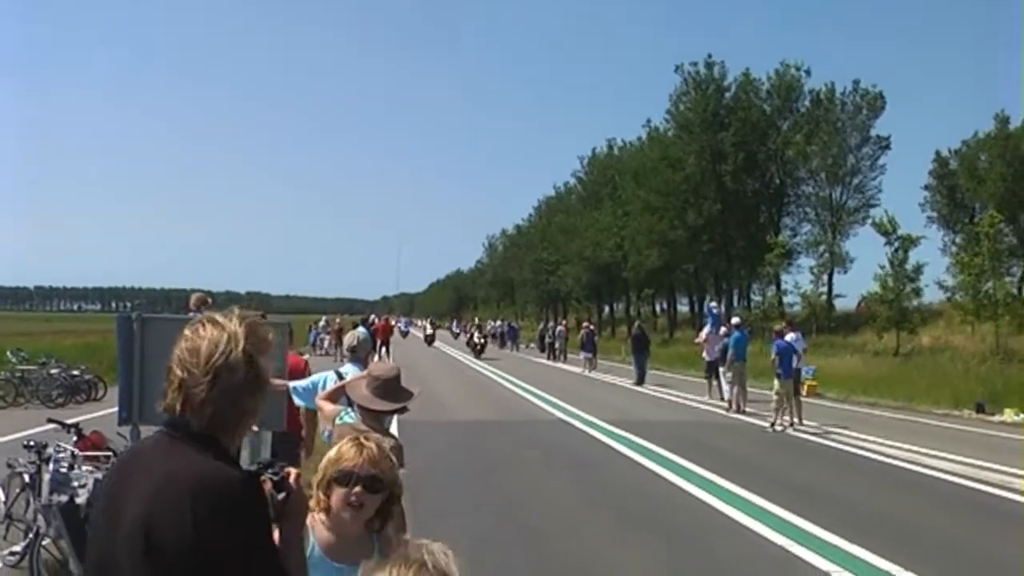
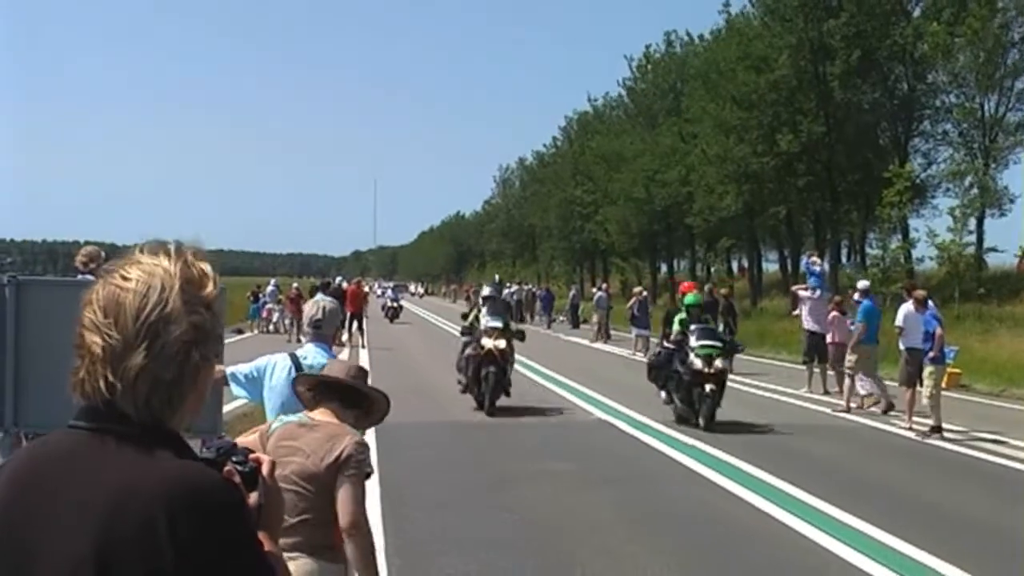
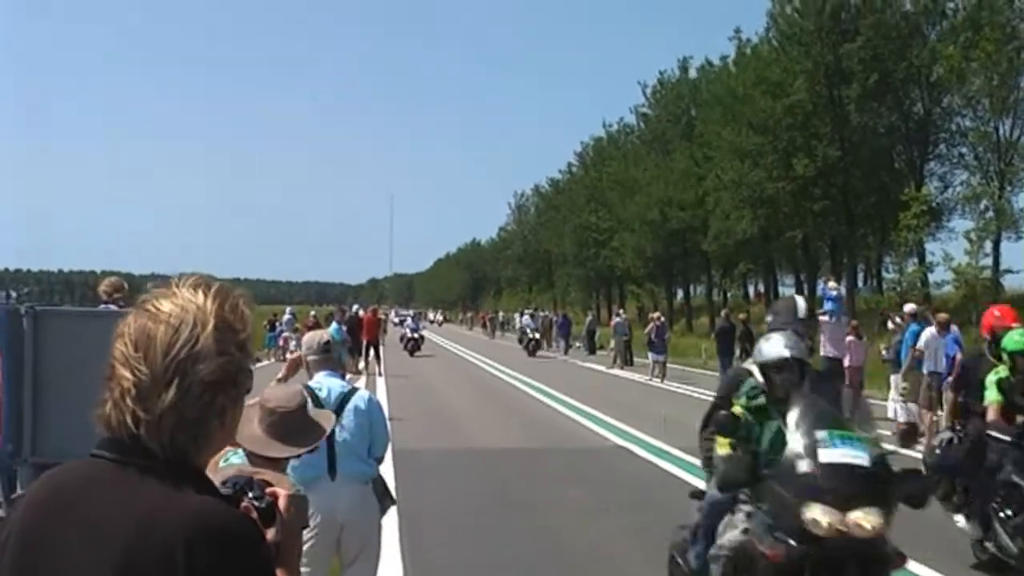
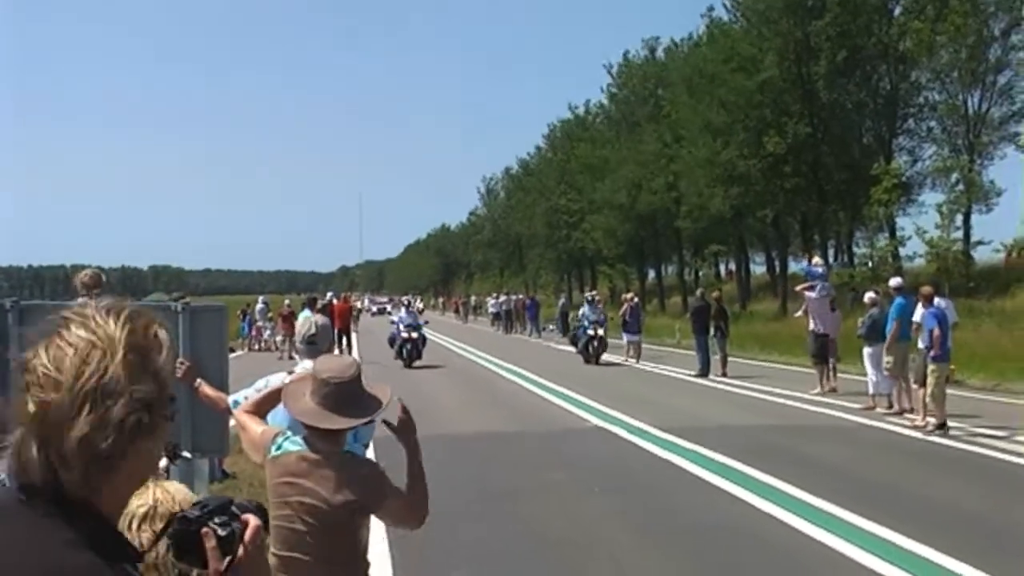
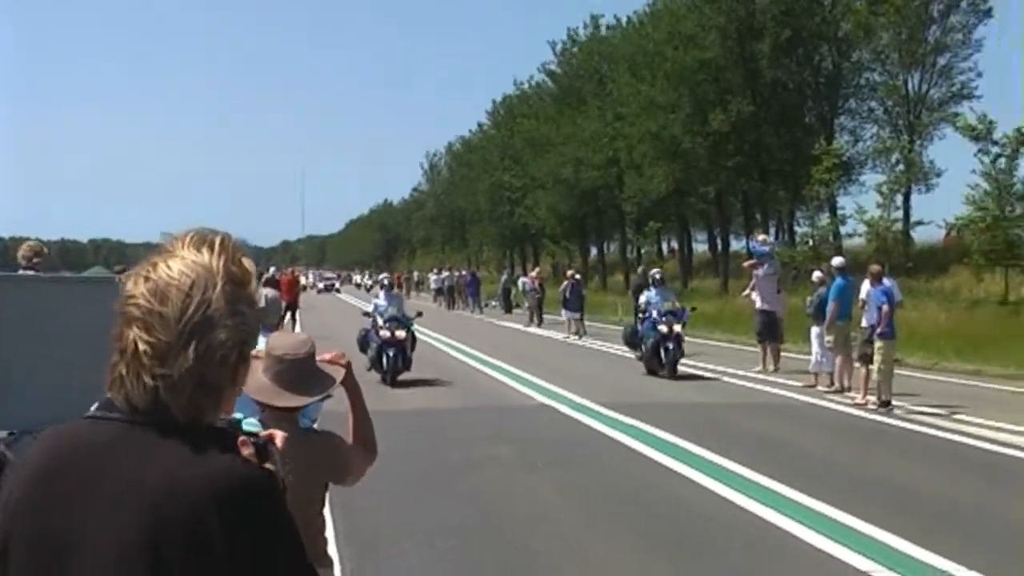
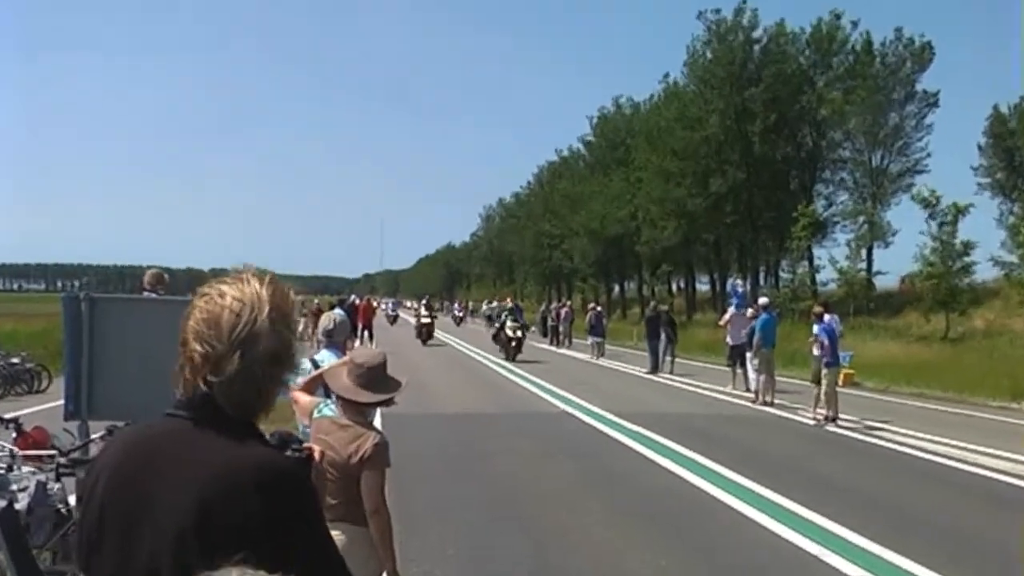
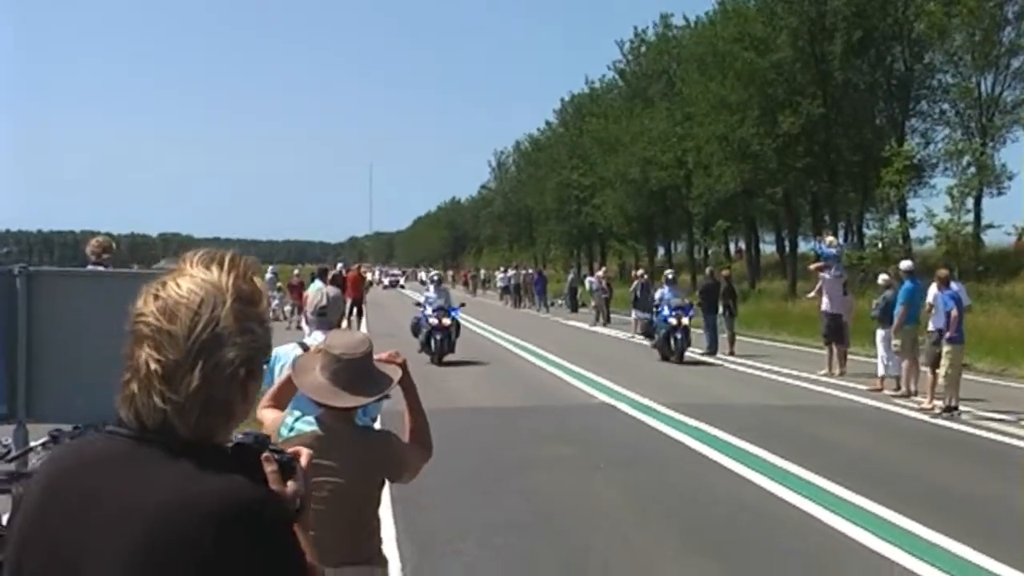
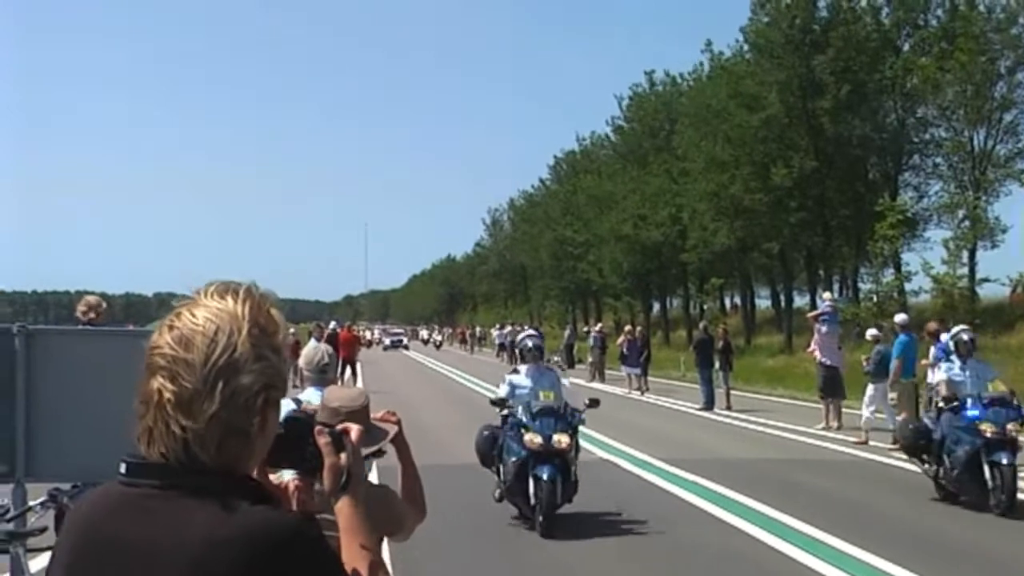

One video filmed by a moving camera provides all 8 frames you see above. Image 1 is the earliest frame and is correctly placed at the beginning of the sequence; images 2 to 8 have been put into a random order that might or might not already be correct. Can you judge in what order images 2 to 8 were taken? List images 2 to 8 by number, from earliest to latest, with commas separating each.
6, 2, 3, 4, 7, 5, 8
